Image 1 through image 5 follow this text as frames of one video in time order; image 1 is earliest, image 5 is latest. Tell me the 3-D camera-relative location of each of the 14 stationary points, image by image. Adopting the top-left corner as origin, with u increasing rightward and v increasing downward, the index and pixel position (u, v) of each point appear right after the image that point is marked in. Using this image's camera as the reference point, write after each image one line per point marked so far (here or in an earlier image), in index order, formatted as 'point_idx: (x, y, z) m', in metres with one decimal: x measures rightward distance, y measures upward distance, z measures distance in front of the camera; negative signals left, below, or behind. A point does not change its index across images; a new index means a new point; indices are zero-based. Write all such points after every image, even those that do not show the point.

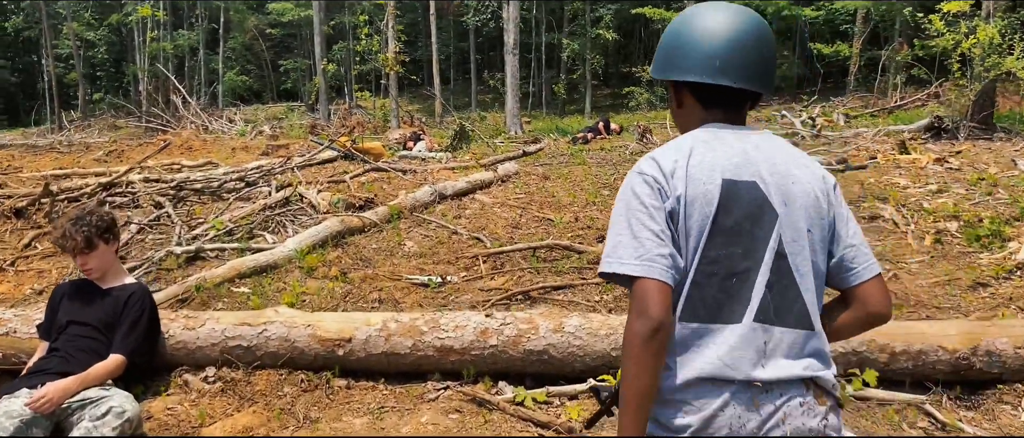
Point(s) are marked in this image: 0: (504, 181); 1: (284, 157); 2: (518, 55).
0: (-0.1, +0.4, +8.1) m
1: (-2.7, +0.7, +10.2) m
2: (+0.1, +3.6, +18.5) m
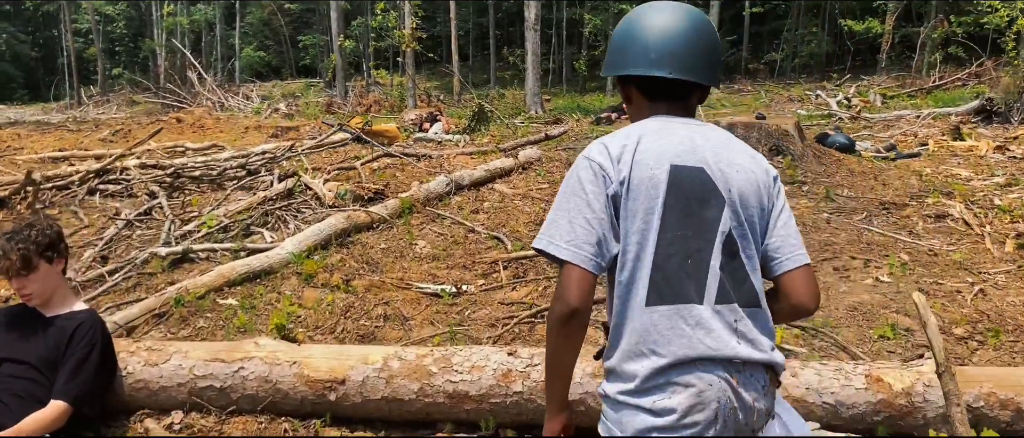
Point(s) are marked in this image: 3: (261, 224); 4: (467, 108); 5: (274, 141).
0: (+0.1, +0.5, +7.5) m
1: (-2.5, +0.9, +9.6) m
2: (+0.6, +4.0, +17.8) m
3: (-1.5, 0.0, +5.2) m
4: (-0.8, +2.1, +16.4) m
5: (-2.7, +0.9, +9.5) m
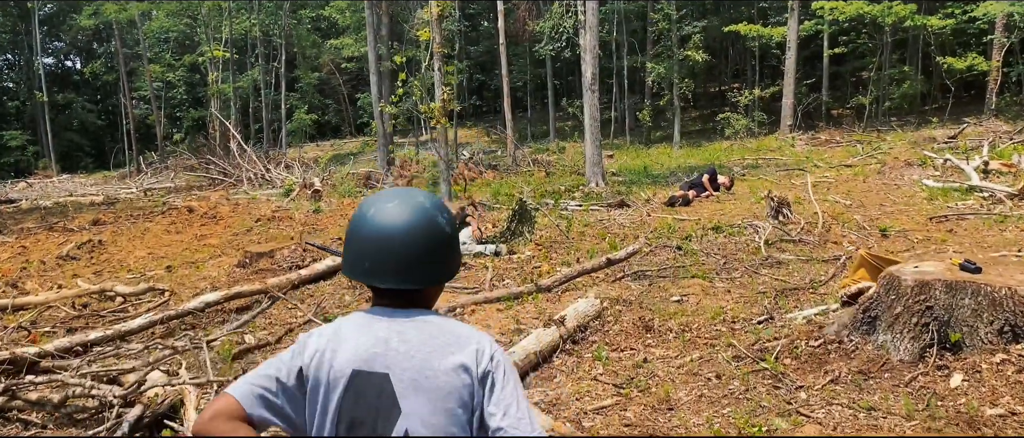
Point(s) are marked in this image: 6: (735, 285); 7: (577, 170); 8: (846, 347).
0: (+0.4, -0.7, +4.8) m
1: (-2.1, -0.5, +7.1) m
2: (+1.5, +2.3, +15.1) m
3: (-1.5, -1.1, +2.5) m
4: (+0.1, +0.4, +13.8) m
5: (-2.3, -0.5, +7.0) m
6: (+1.7, -0.5, +6.3) m
7: (+1.4, +1.0, +17.8) m
8: (+1.7, -0.6, +4.2) m
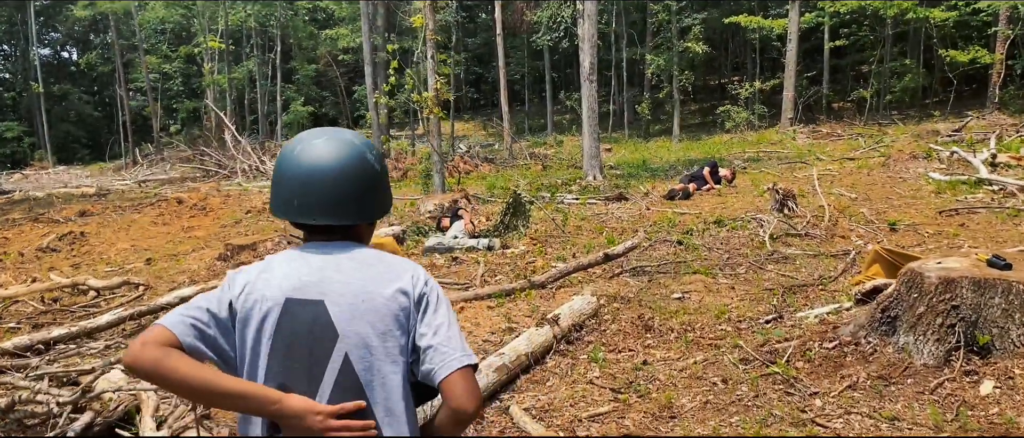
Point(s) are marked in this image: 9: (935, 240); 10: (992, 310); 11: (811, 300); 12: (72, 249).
0: (+0.3, -0.7, +4.5) m
1: (-2.1, -0.4, +6.8) m
2: (+1.5, +2.4, +14.8) m
3: (-1.5, -1.1, +2.2) m
4: (0.0, +0.5, +13.4) m
5: (-2.4, -0.4, +6.7) m
6: (+1.6, -0.4, +5.9) m
7: (+1.3, +1.2, +17.5) m
8: (+1.6, -0.6, +3.9) m
9: (+3.7, -0.2, +7.3) m
10: (+2.1, -0.4, +3.6) m
11: (+1.8, -0.5, +5.2) m
12: (-5.1, -0.3, +9.6) m
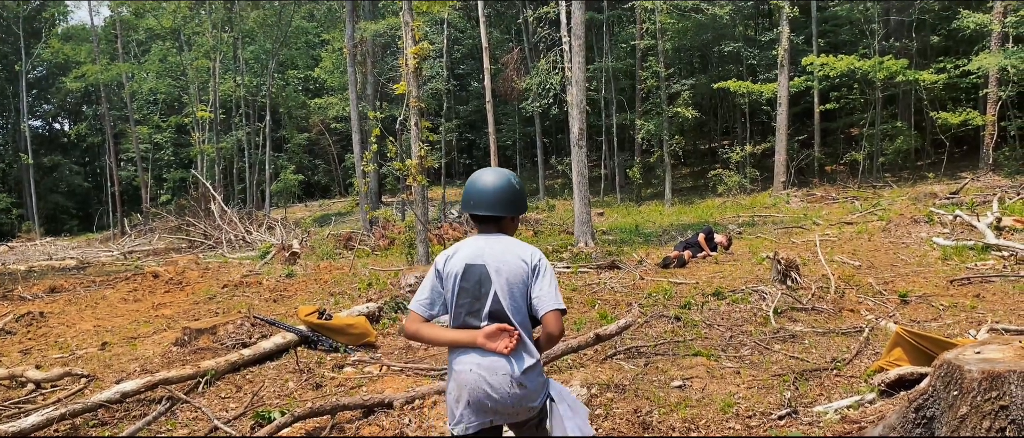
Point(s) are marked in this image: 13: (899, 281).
0: (+0.2, -1.1, +3.9) m
1: (-2.2, -1.0, +6.2) m
2: (+1.2, +1.2, +14.4) m
3: (-1.6, -1.3, +1.6) m
4: (-0.2, -0.6, +12.9) m
5: (-2.5, -1.0, +6.1) m
6: (+1.5, -0.9, +5.4) m
7: (+1.1, -0.2, +17.0) m
8: (+1.5, -0.9, +3.3) m
9: (+3.5, -0.8, +6.7) m
10: (+2.0, -0.7, +3.1) m
11: (+1.7, -0.9, +4.6) m
12: (-5.2, -1.2, +9.0) m
13: (+3.9, -0.6, +8.5) m
